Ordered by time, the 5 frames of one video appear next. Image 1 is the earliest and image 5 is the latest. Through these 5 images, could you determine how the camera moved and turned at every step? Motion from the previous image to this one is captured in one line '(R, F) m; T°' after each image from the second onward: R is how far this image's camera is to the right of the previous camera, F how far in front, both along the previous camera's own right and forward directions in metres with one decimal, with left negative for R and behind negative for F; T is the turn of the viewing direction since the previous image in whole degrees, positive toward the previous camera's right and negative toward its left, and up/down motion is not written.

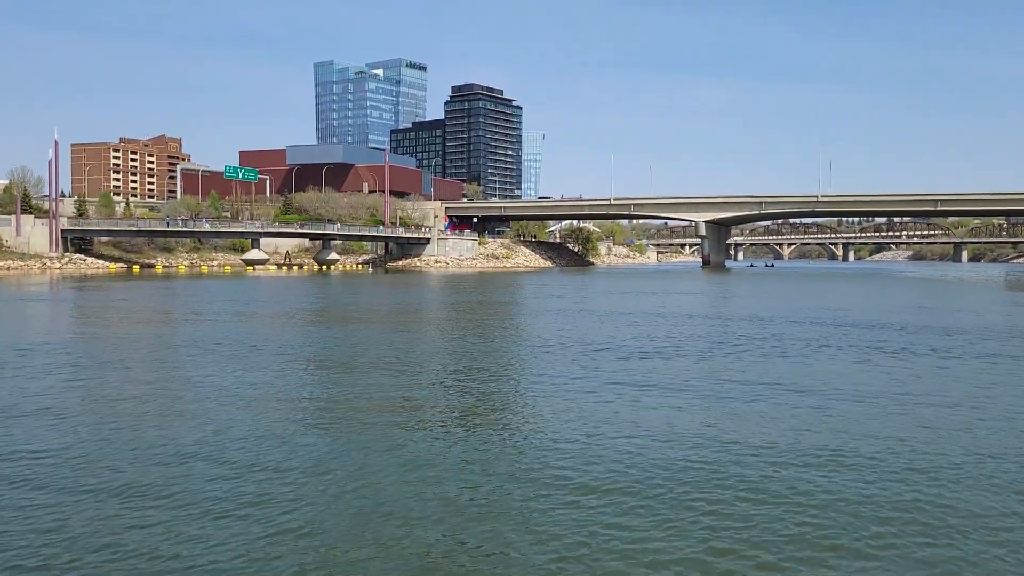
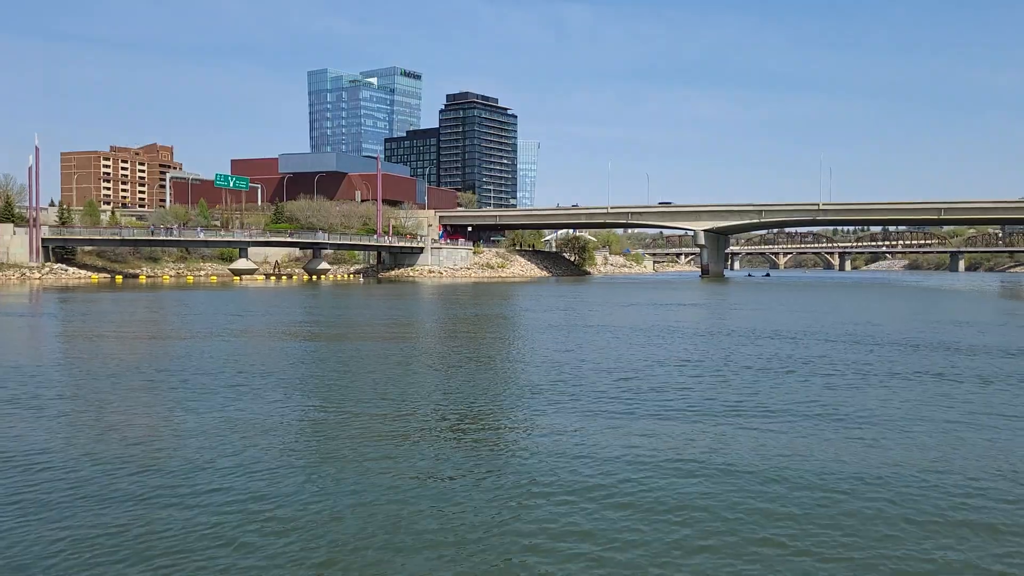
(-0.1, +1.8) m; 0°
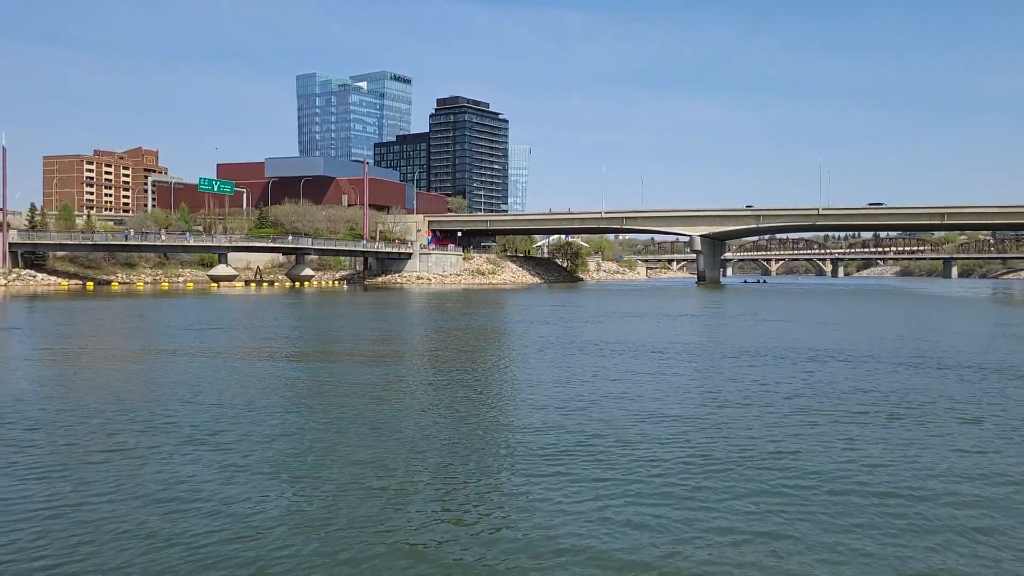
(0.0, +2.6) m; +1°
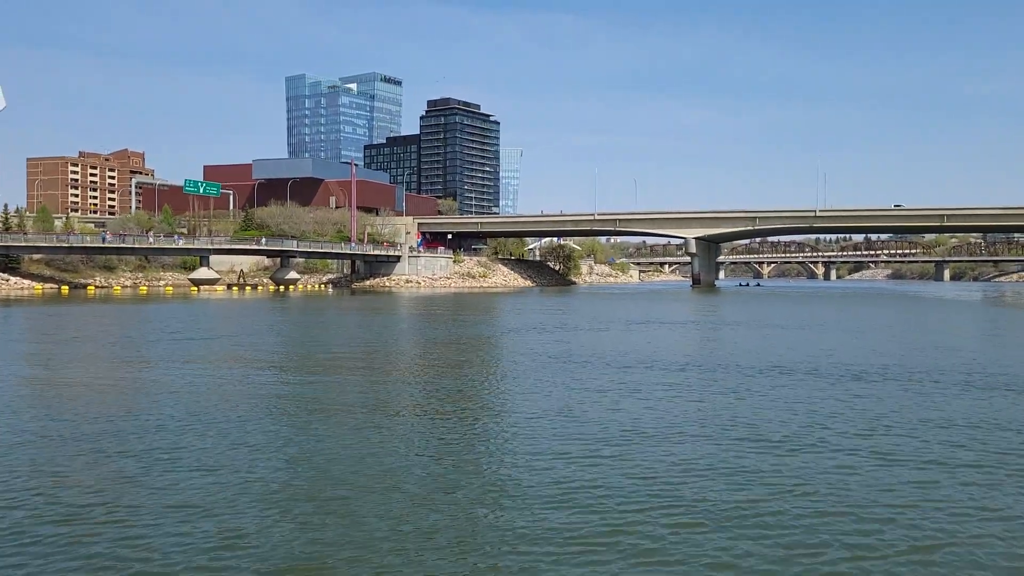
(0.0, +1.9) m; +1°
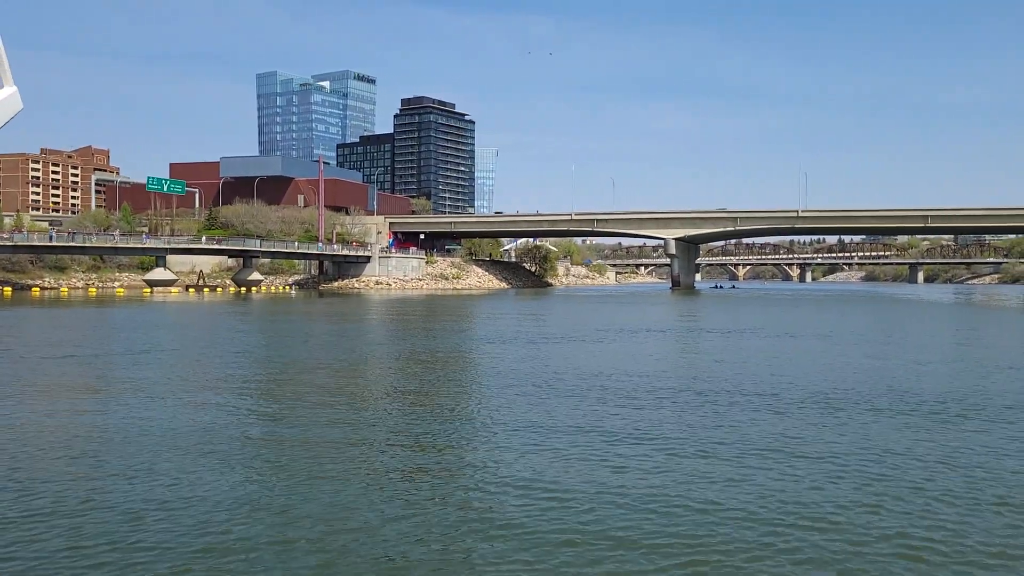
(0.0, +2.8) m; +2°
